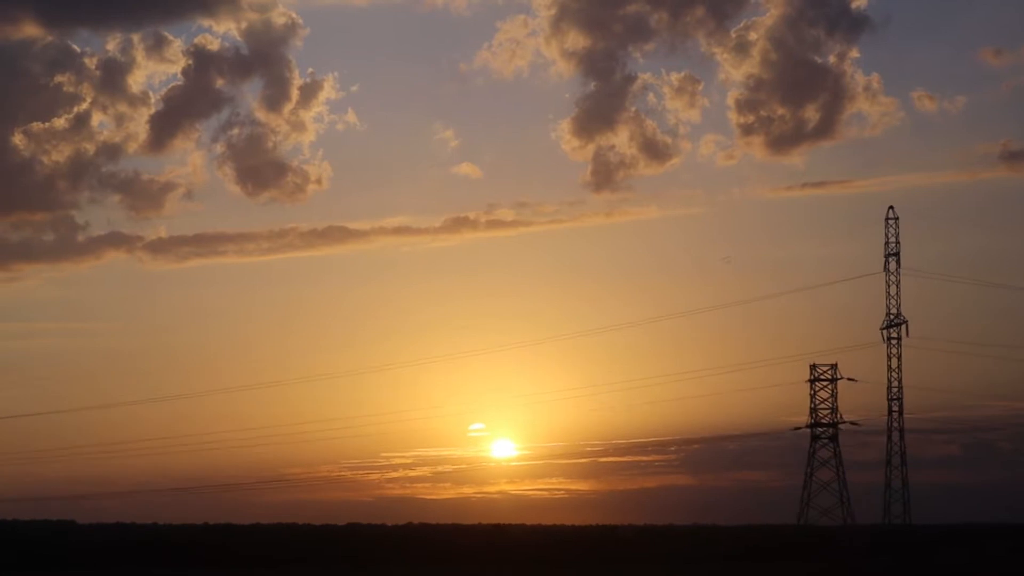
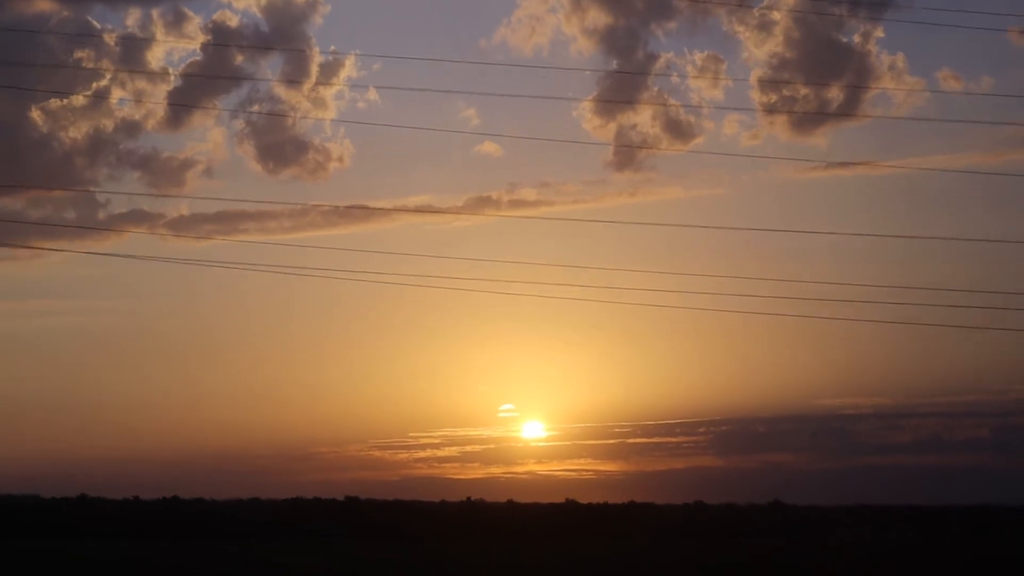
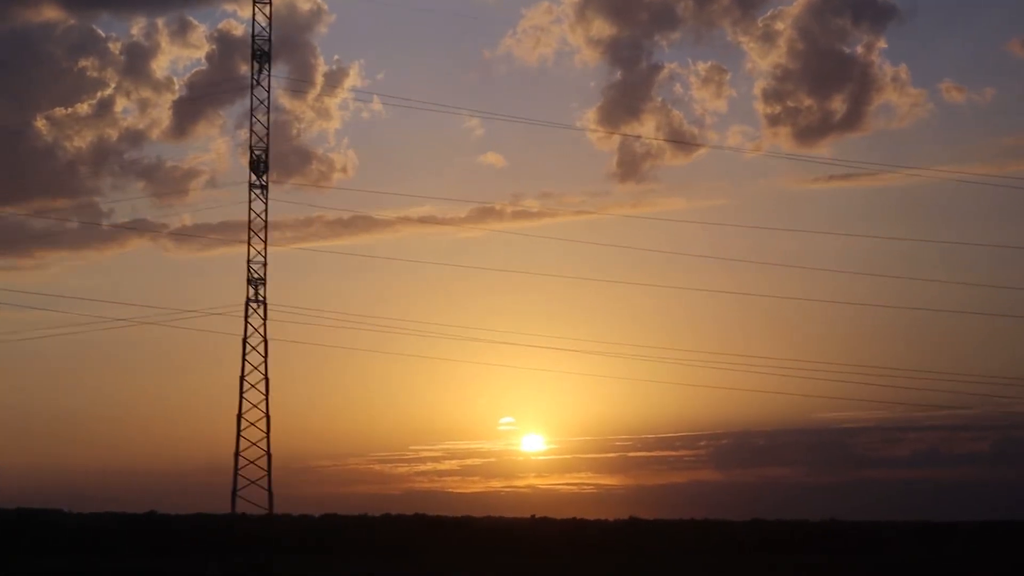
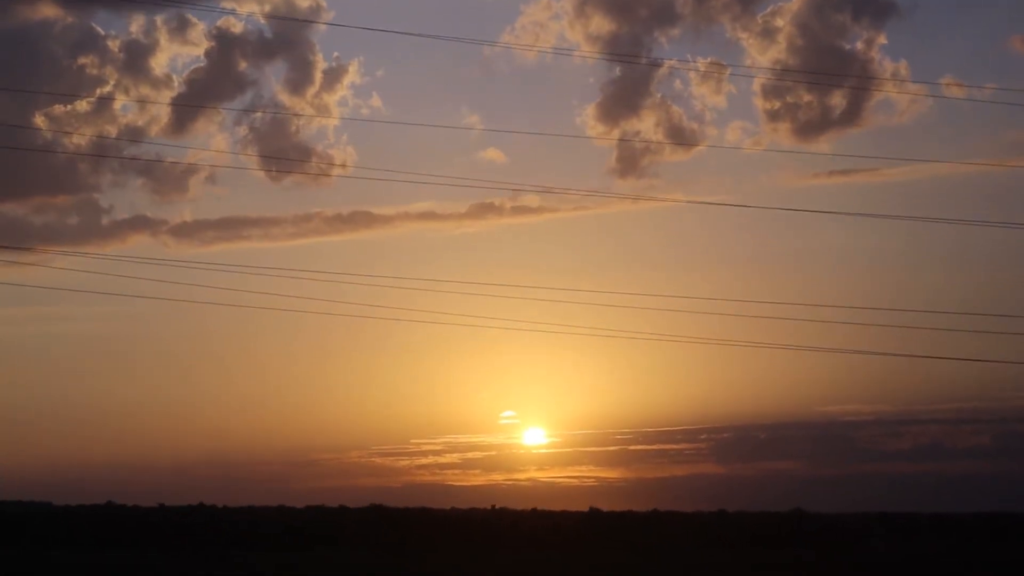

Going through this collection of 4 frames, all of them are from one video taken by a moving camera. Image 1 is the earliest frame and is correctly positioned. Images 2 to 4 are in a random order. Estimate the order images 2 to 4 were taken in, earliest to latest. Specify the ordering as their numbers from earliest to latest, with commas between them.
3, 4, 2
